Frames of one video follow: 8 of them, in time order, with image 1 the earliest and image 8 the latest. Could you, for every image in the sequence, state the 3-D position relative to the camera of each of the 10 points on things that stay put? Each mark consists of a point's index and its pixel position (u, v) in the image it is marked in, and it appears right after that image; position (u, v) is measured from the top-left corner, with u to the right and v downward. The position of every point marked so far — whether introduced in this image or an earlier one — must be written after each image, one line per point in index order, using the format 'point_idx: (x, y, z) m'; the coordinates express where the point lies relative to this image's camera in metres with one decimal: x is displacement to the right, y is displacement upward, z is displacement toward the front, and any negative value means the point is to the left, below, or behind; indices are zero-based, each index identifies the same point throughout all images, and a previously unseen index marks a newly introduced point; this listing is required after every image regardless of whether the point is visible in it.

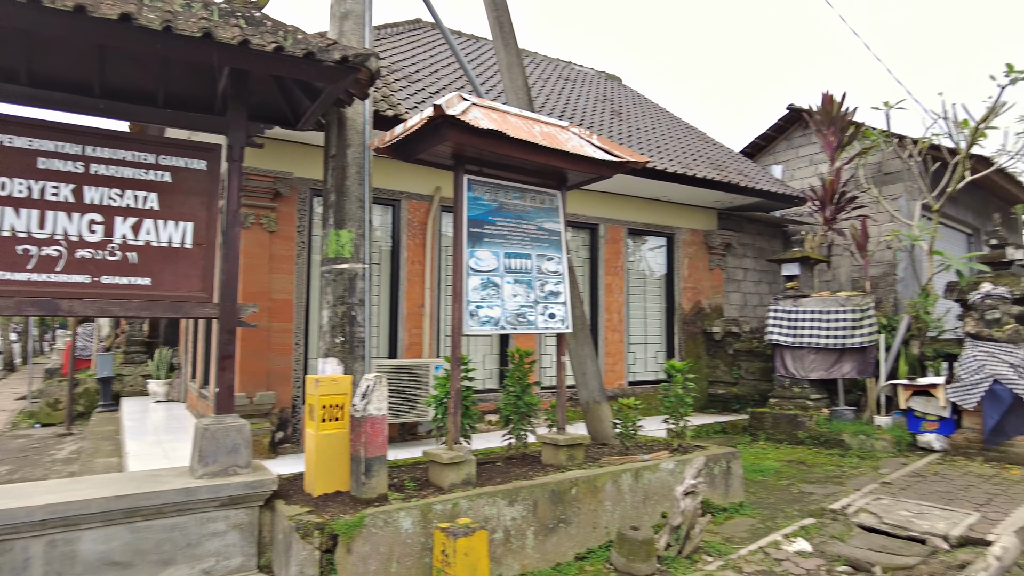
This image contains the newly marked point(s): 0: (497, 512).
0: (-0.1, -1.1, +3.2) m
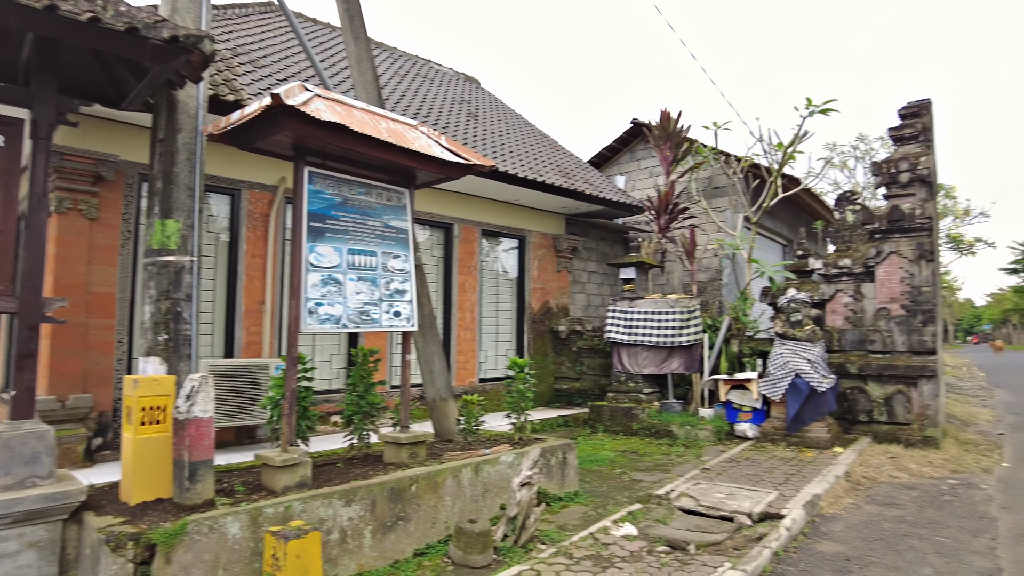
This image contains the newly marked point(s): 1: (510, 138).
0: (-0.9, -1.1, +3.2) m
1: (0.0, +1.9, +8.5) m
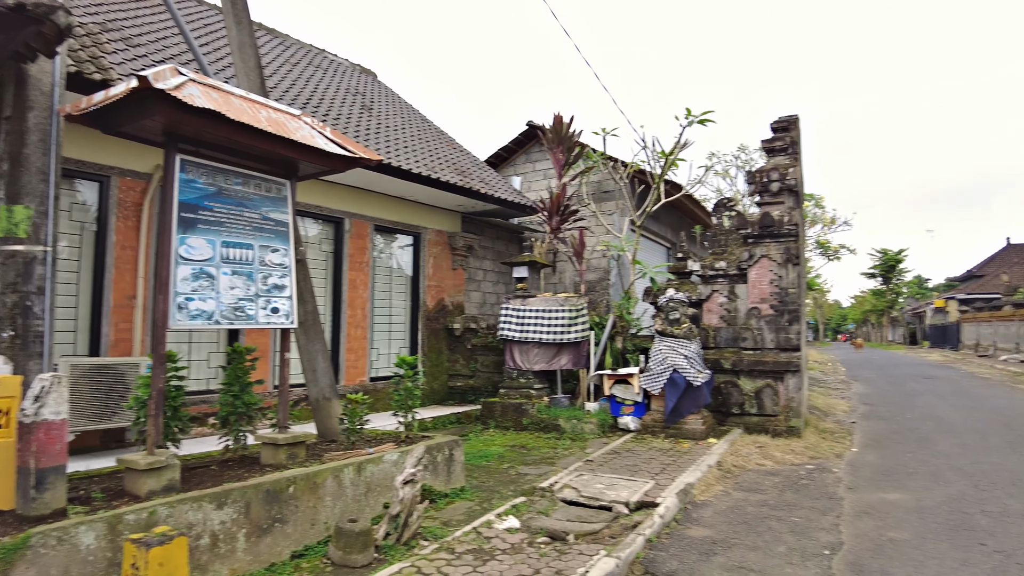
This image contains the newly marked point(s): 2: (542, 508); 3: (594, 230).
0: (-1.4, -1.0, +3.0) m
1: (-1.3, +2.0, +8.4) m
2: (+0.2, -1.5, +4.4) m
3: (+1.1, +0.8, +8.8) m
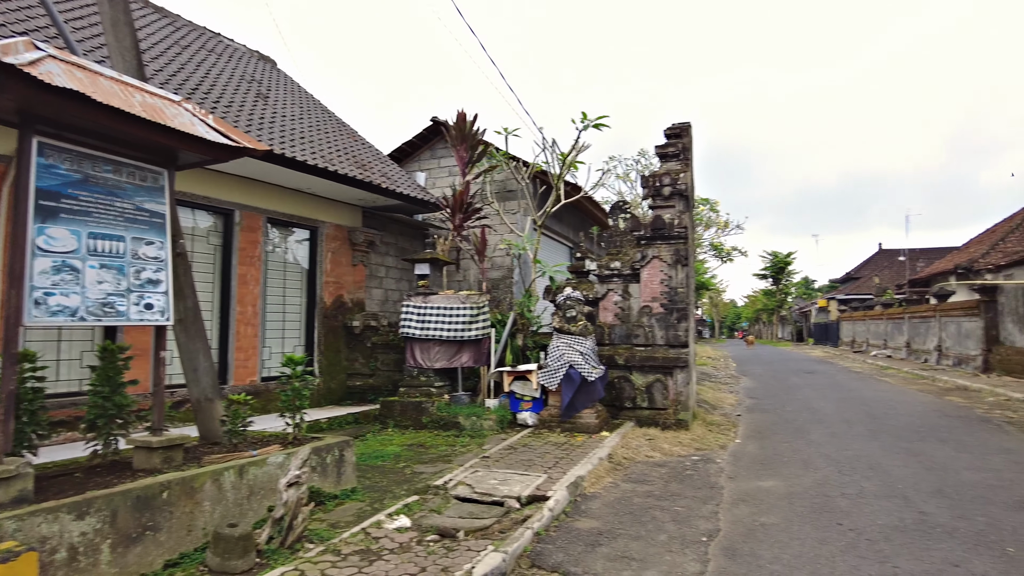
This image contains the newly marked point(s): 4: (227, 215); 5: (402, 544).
0: (-1.9, -1.0, +2.8) m
1: (-2.5, +2.0, +8.2) m
2: (-0.5, -1.5, +4.4) m
3: (-0.2, +0.8, +8.8) m
4: (-2.9, +0.7, +6.7) m
5: (-0.6, -1.4, +3.7) m
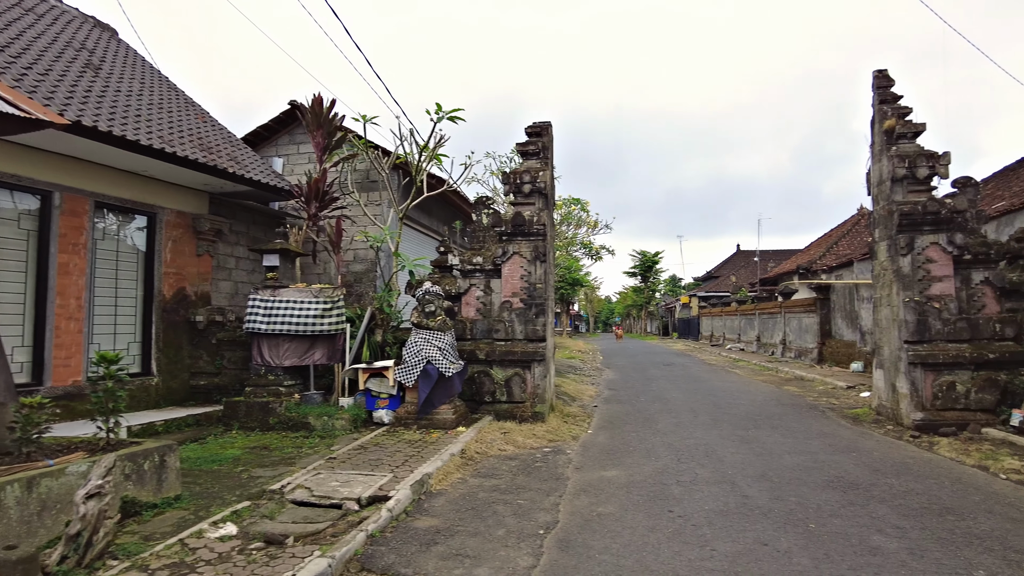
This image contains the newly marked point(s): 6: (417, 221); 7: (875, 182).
0: (-2.6, -1.0, +2.3) m
1: (-4.2, +2.1, +7.5) m
2: (-1.5, -1.4, +4.2) m
3: (-2.0, +0.9, +8.5) m
4: (-4.2, +0.8, +6.0) m
5: (-1.5, -1.4, +3.4) m
6: (-1.3, +0.9, +8.8) m
7: (+4.1, +1.2, +7.4) m
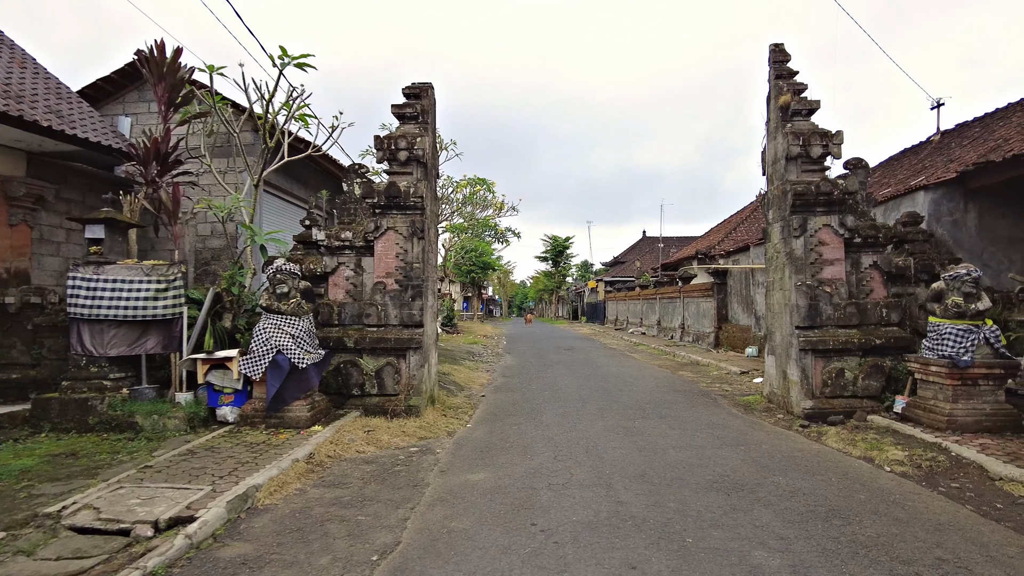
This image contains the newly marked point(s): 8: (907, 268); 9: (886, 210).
0: (-3.3, -0.9, +1.3) m
1: (-5.4, +2.3, +6.2) m
2: (-2.4, -1.3, +3.3) m
3: (-3.4, +1.1, +7.5) m
4: (-5.3, +1.0, +4.7) m
5: (-2.3, -1.3, +2.5) m
6: (-2.7, +1.2, +7.9) m
7: (+2.8, +1.4, +7.2) m
8: (+3.9, +0.2, +6.6) m
9: (+5.3, +1.1, +9.5) m
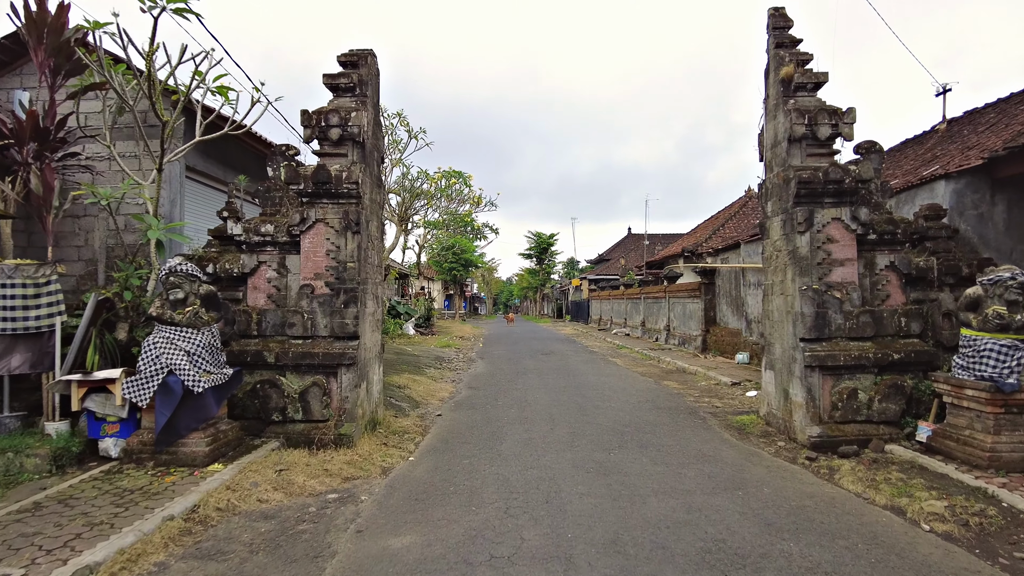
0: (-3.6, -0.9, +0.2) m
1: (-5.8, +2.3, +5.0) m
2: (-2.7, -1.3, +2.2) m
3: (-3.8, +1.1, +6.4) m
4: (-5.6, +1.0, +3.6) m
5: (-2.6, -1.3, +1.4) m
6: (-3.1, +1.2, +6.8) m
7: (+2.4, +1.3, +6.2) m
8: (+3.5, +0.2, +5.6) m
9: (+4.9, +1.1, +8.5) m
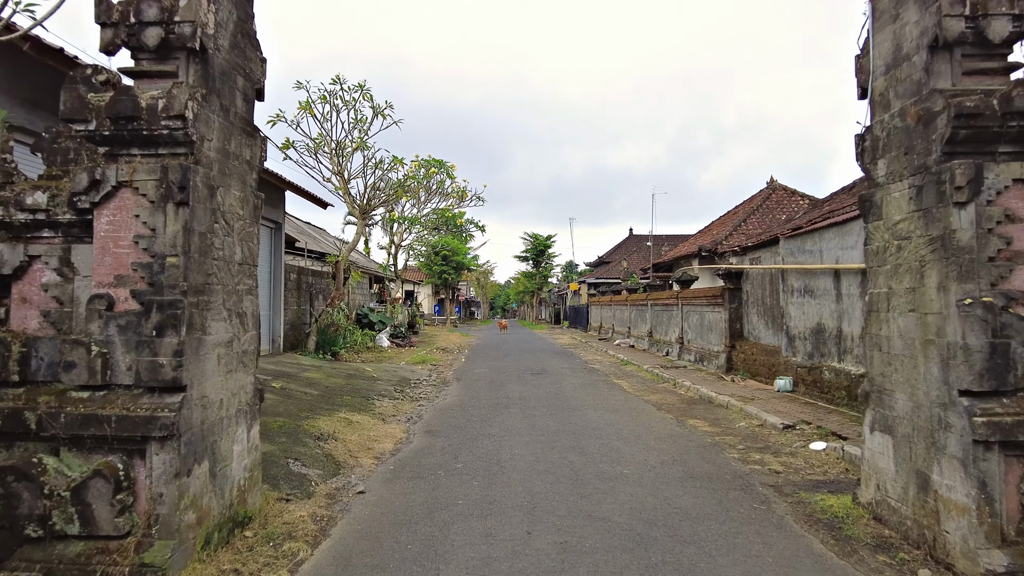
0: (-3.8, -1.0, -2.2) m
1: (-6.0, +2.2, +2.6) m
2: (-3.0, -1.4, -0.2) m
3: (-4.0, +1.0, +4.0) m
4: (-5.9, +0.9, +1.2) m
5: (-2.8, -1.4, -1.0) m
6: (-3.4, +1.1, +4.4) m
7: (+2.1, +1.3, +3.8) m
8: (+3.2, +0.1, +3.2) m
9: (+4.6, +1.0, +6.1) m
